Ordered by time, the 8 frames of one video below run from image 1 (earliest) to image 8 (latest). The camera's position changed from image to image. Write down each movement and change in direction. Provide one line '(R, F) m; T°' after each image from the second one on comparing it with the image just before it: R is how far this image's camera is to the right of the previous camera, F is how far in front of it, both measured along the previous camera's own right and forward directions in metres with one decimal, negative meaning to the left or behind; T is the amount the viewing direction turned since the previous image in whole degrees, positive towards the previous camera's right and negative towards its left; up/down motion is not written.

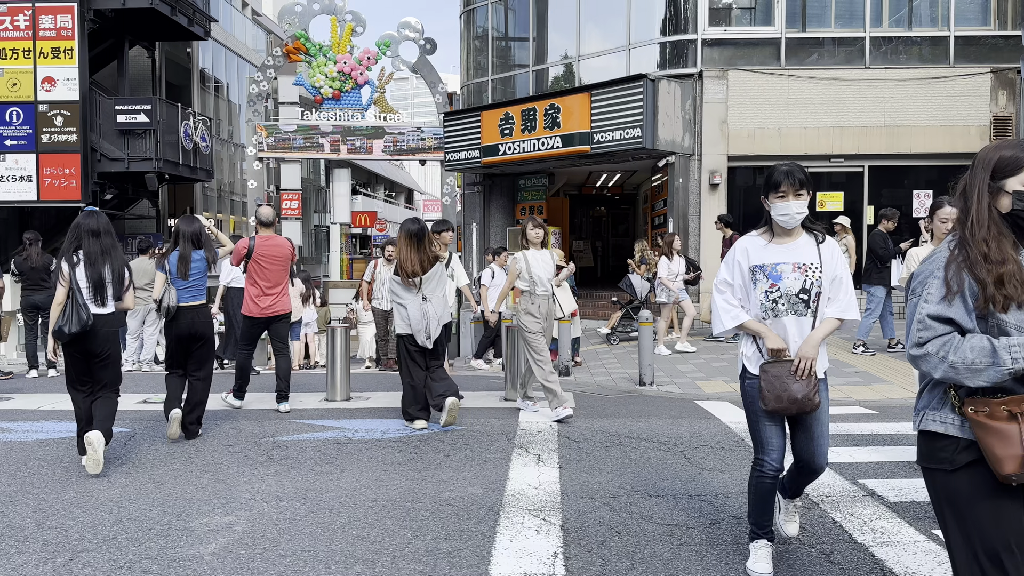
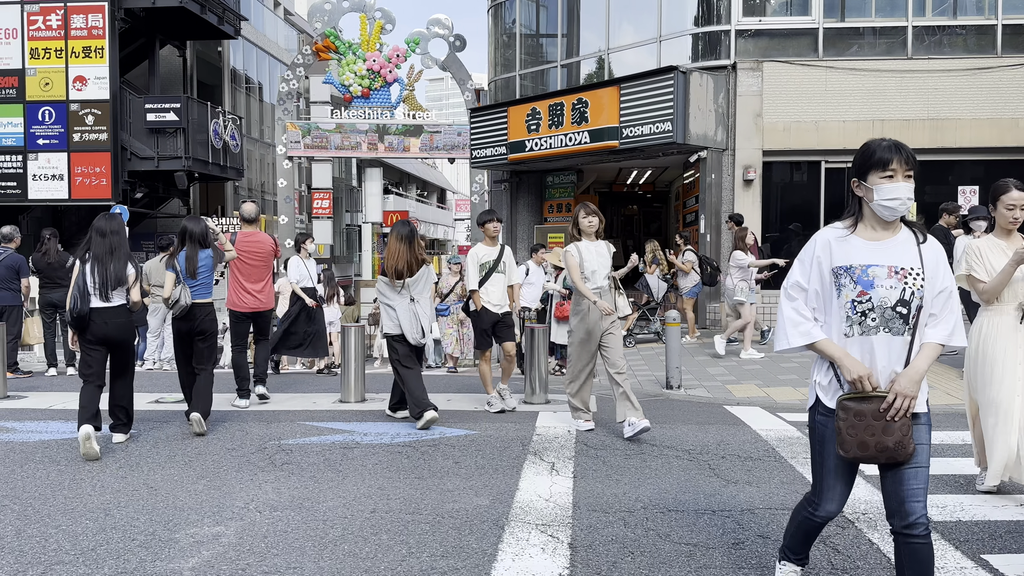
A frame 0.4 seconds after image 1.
(+0.1, +0.3) m; -2°
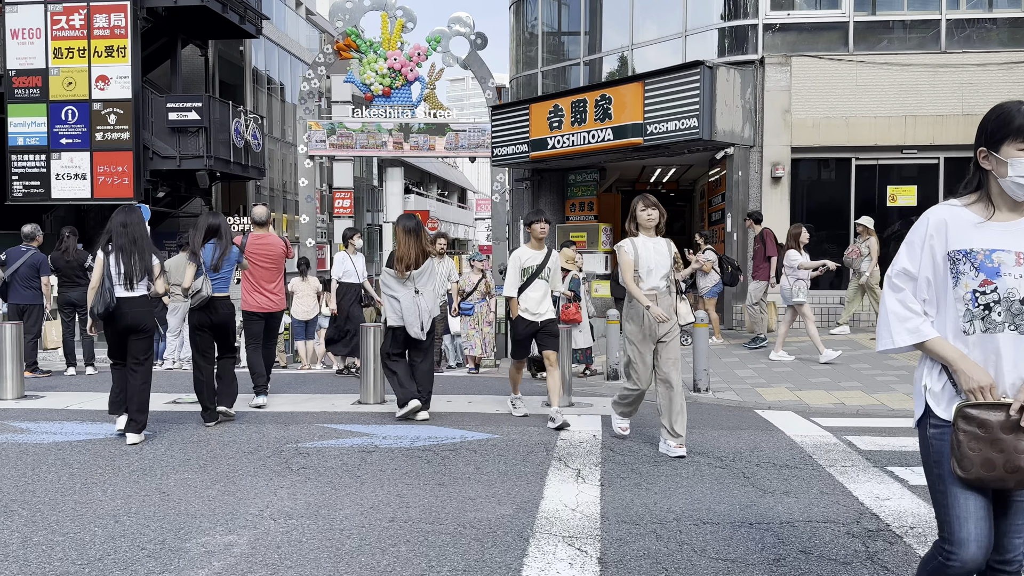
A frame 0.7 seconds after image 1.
(0.0, +0.2) m; -1°
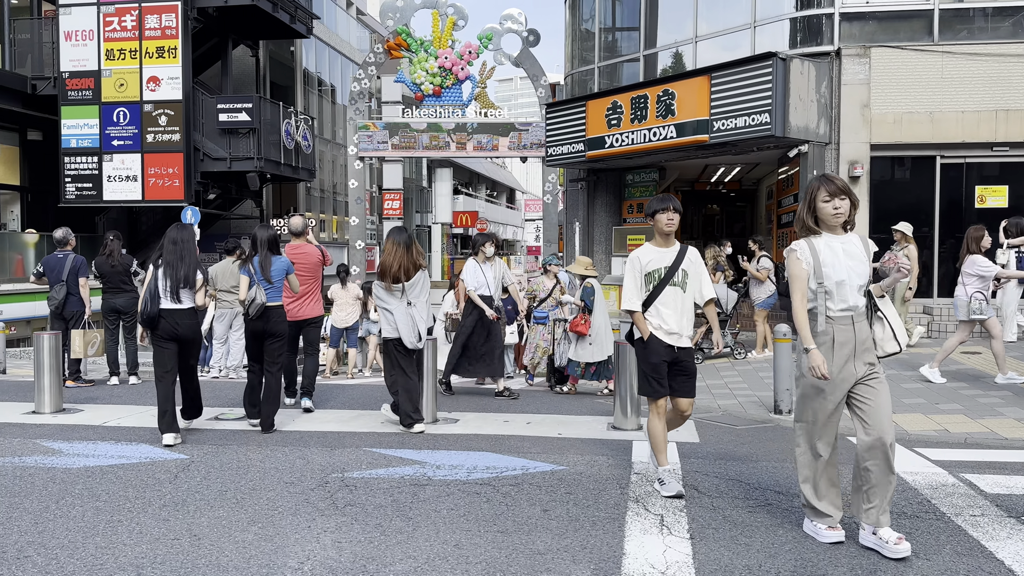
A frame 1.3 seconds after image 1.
(-0.1, +0.6) m; -3°
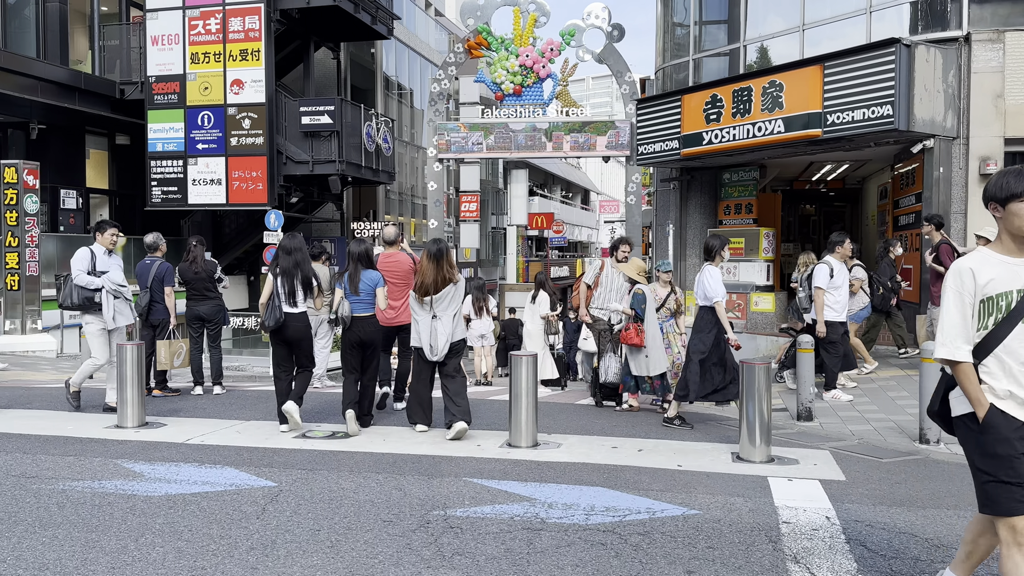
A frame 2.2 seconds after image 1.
(-0.3, +0.6) m; -5°
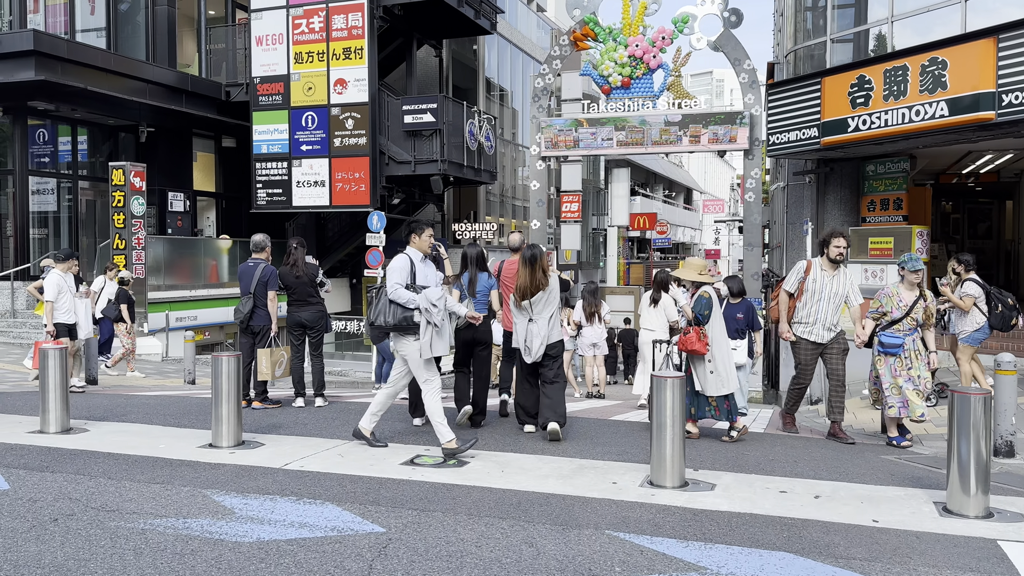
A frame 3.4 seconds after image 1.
(-0.3, +1.0) m; -7°
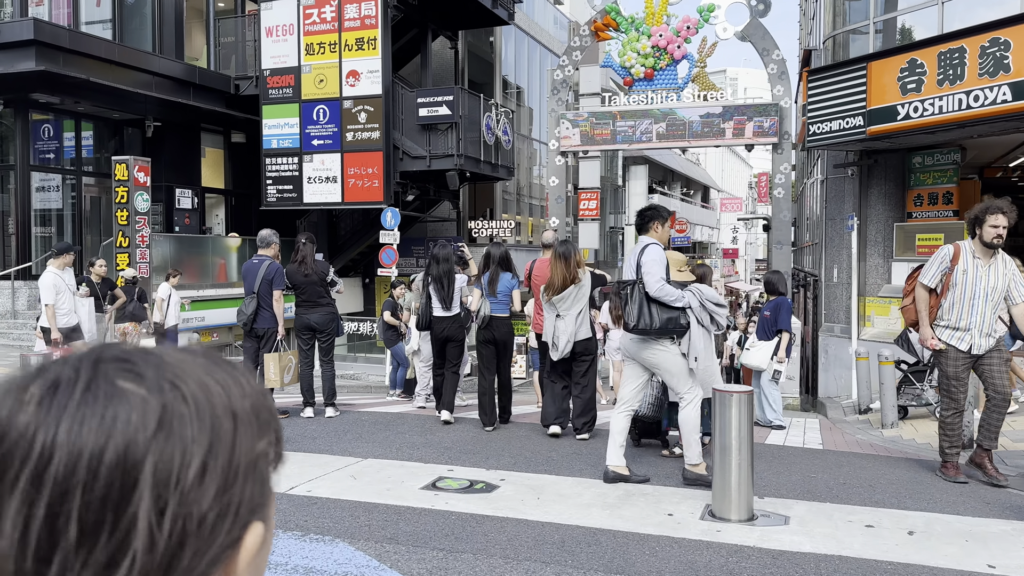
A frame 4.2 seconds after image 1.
(-0.2, +0.7) m; -1°
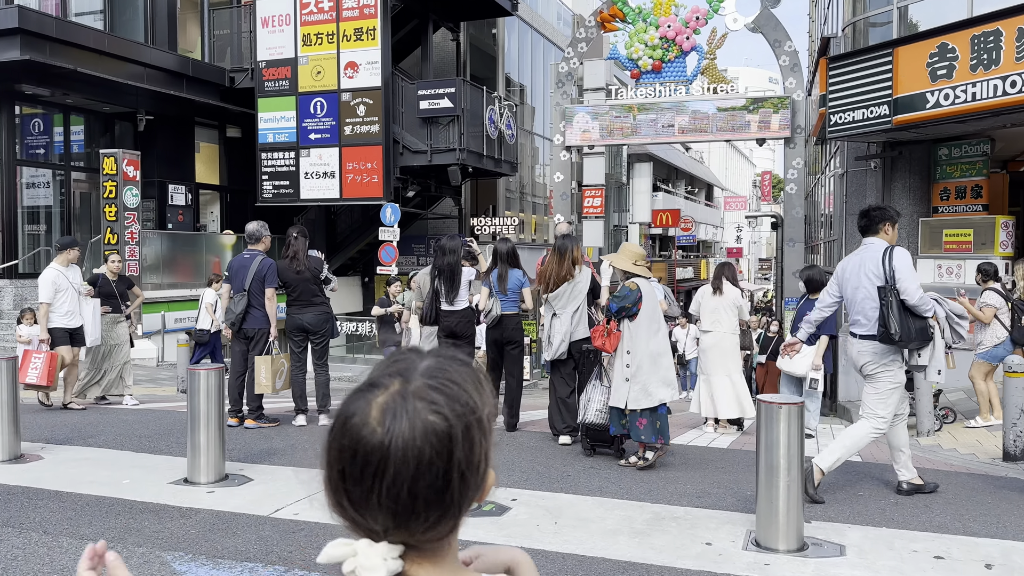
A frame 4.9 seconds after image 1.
(-0.1, +0.6) m; 0°
